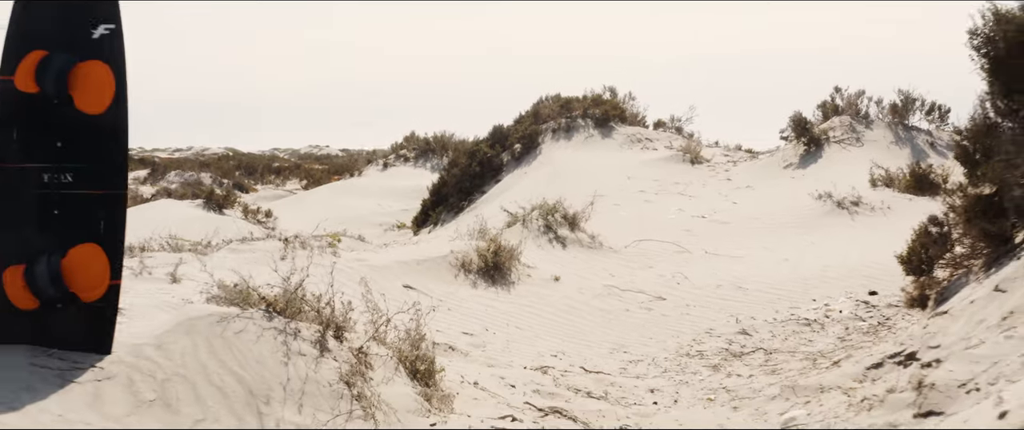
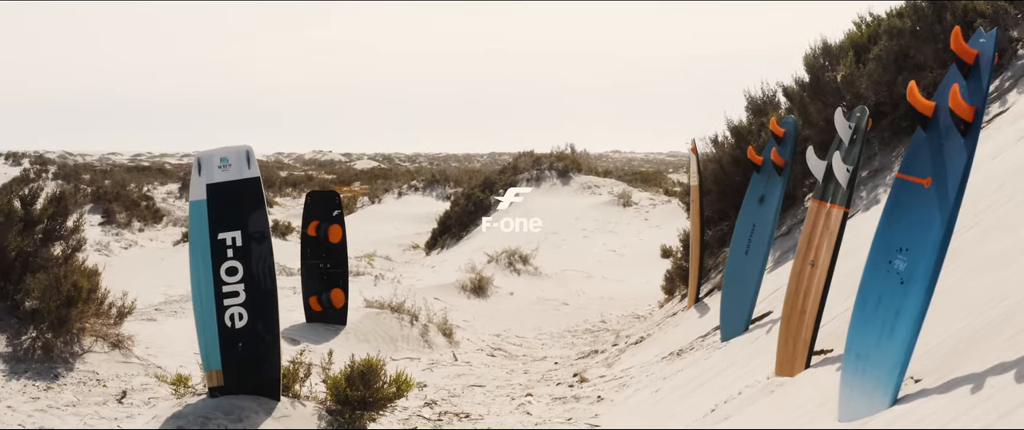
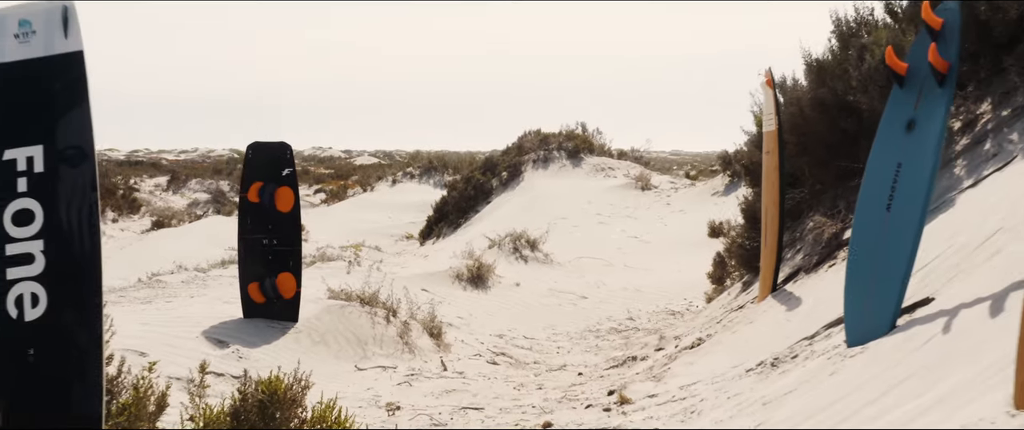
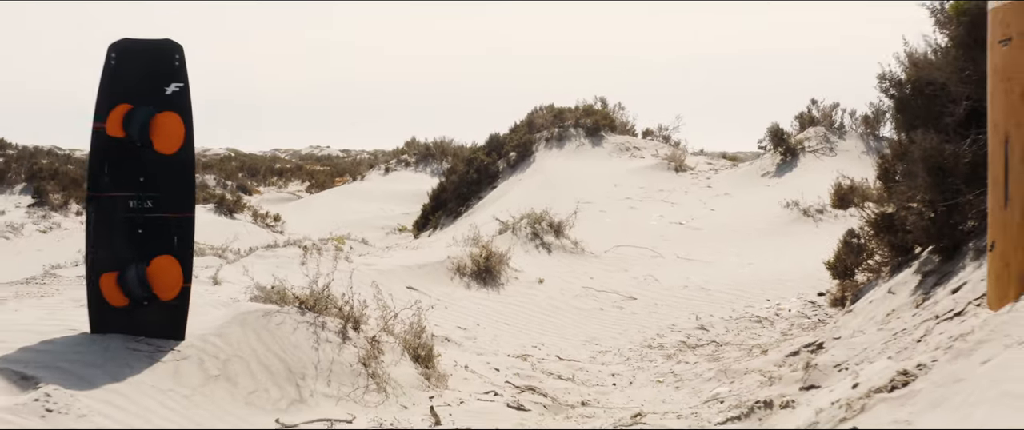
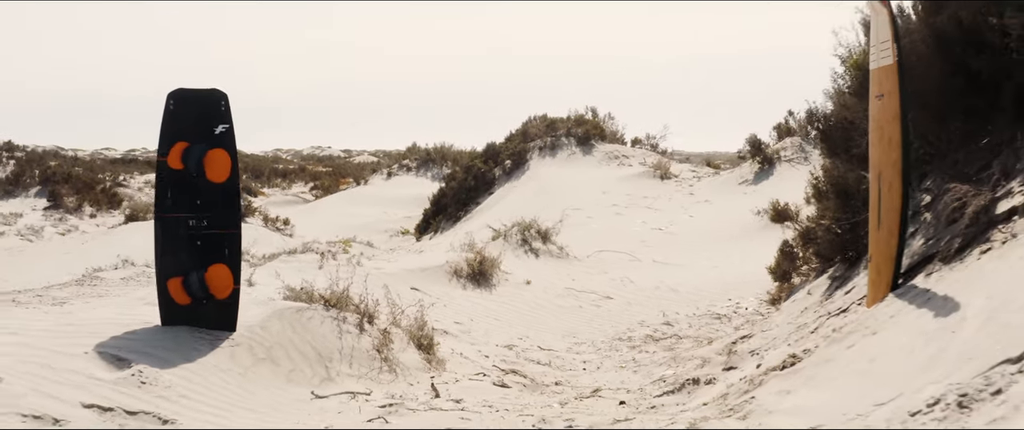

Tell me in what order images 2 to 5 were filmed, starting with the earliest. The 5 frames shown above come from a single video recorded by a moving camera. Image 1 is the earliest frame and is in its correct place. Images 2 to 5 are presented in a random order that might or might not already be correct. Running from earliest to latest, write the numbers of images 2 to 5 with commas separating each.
4, 5, 3, 2
